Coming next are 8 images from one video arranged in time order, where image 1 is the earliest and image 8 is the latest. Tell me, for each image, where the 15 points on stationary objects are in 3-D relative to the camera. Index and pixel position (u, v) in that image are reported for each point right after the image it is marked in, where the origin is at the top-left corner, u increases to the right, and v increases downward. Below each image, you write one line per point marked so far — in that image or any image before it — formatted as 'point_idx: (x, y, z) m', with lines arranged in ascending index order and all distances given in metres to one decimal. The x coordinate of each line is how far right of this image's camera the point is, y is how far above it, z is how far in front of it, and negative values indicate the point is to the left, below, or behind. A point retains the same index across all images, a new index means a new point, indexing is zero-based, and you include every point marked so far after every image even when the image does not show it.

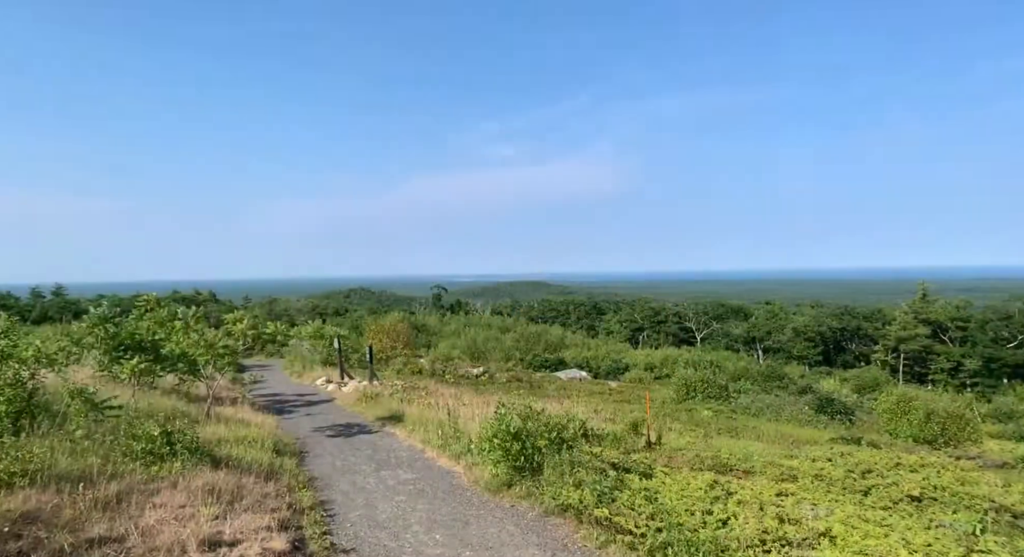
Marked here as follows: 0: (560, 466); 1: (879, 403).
0: (+0.7, -2.8, +12.2) m
1: (+7.2, -2.4, +15.8) m
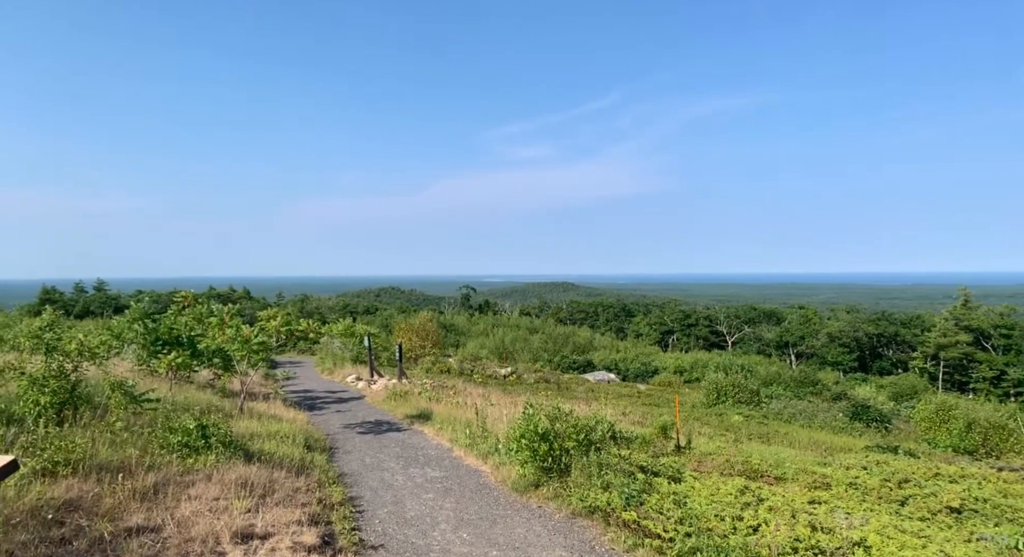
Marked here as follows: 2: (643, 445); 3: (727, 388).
0: (+1.1, -2.8, +12.2) m
1: (+7.8, -2.5, +15.5) m
2: (+2.2, -2.8, +13.8) m
3: (+4.7, -2.3, +17.4) m
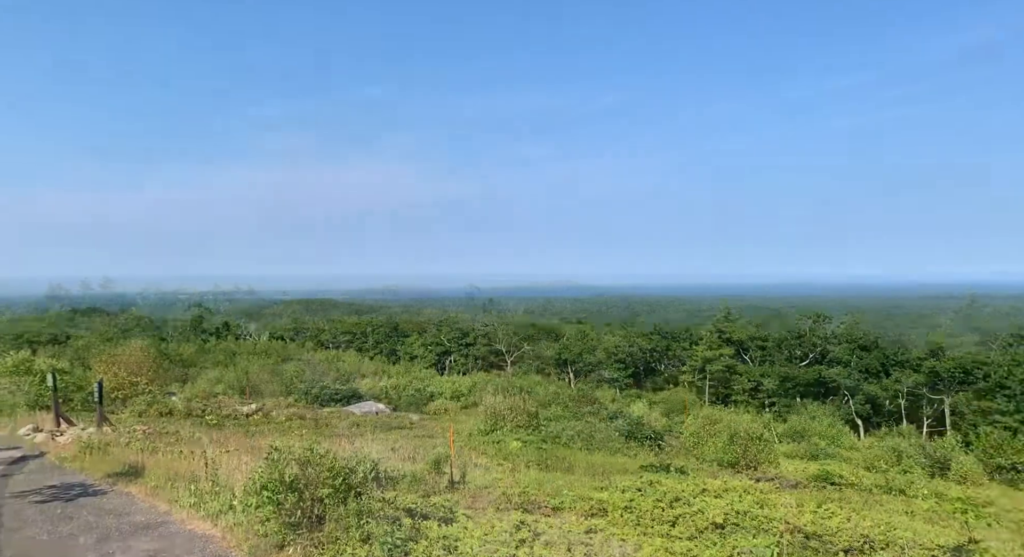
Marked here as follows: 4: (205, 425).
0: (-2.0, -2.9, +9.9) m
1: (+3.3, -2.8, +15.1) m
2: (-1.5, -3.0, +11.8) m
3: (-0.2, -2.6, +16.0) m
4: (-6.9, -3.2, +18.1) m
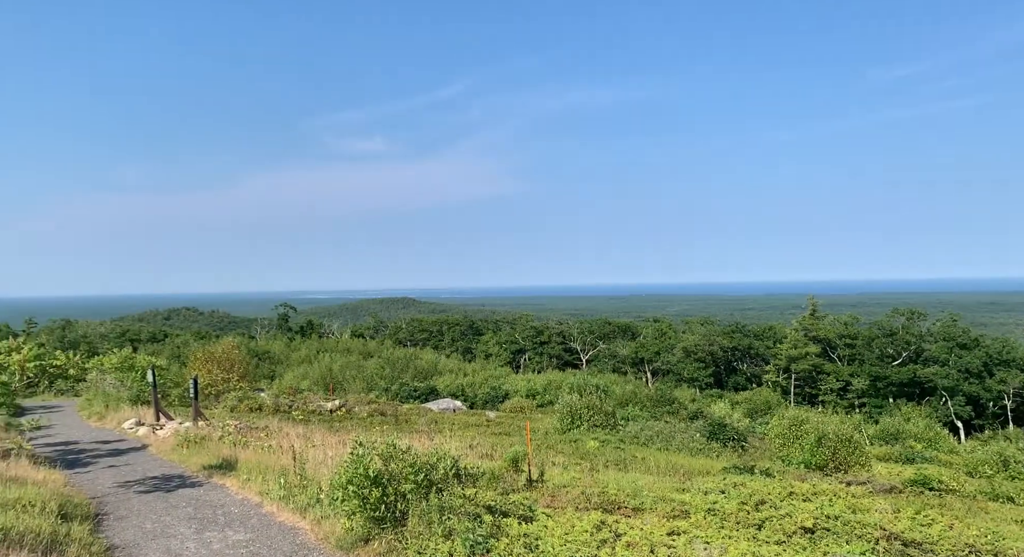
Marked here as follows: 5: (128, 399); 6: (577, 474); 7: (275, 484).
0: (-1.1, -2.9, +10.0) m
1: (+4.7, -2.7, +14.7) m
2: (-0.4, -3.0, +11.9) m
3: (+1.3, -2.6, +15.9) m
4: (-5.1, -3.3, +18.7) m
5: (-8.1, -2.6, +17.2) m
6: (+1.0, -3.1, +12.8) m
7: (-3.5, -3.0, +12.0) m
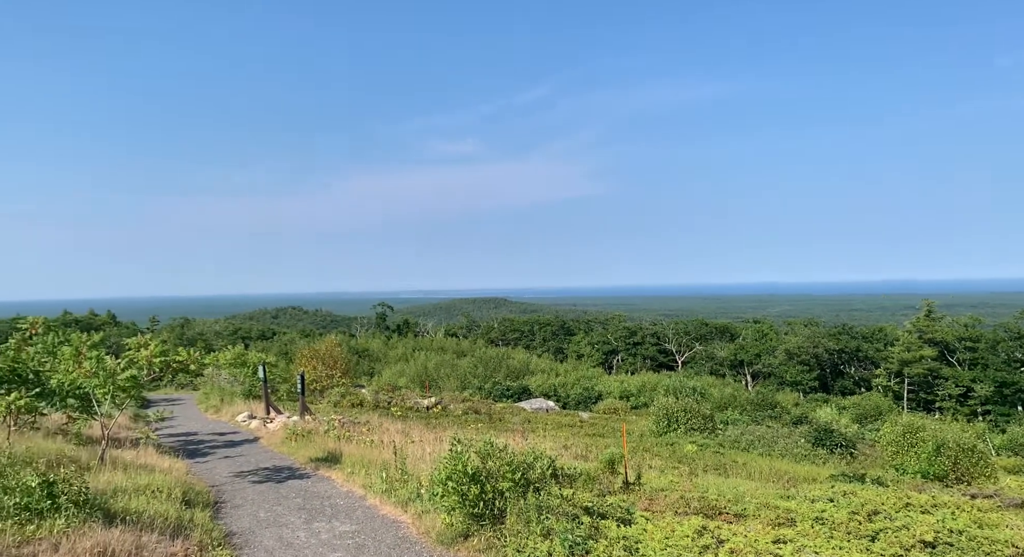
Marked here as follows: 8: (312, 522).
0: (+0.2, -2.9, +10.1) m
1: (+6.5, -2.7, +14.2) m
2: (+1.1, -3.0, +11.9) m
3: (+3.2, -2.6, +15.8) m
4: (-2.8, -3.3, +19.2) m
5: (-6.0, -2.6, +18.1) m
6: (+2.6, -3.1, +12.7) m
7: (-2.0, -3.0, +12.3) m
8: (-2.7, -3.3, +11.0) m
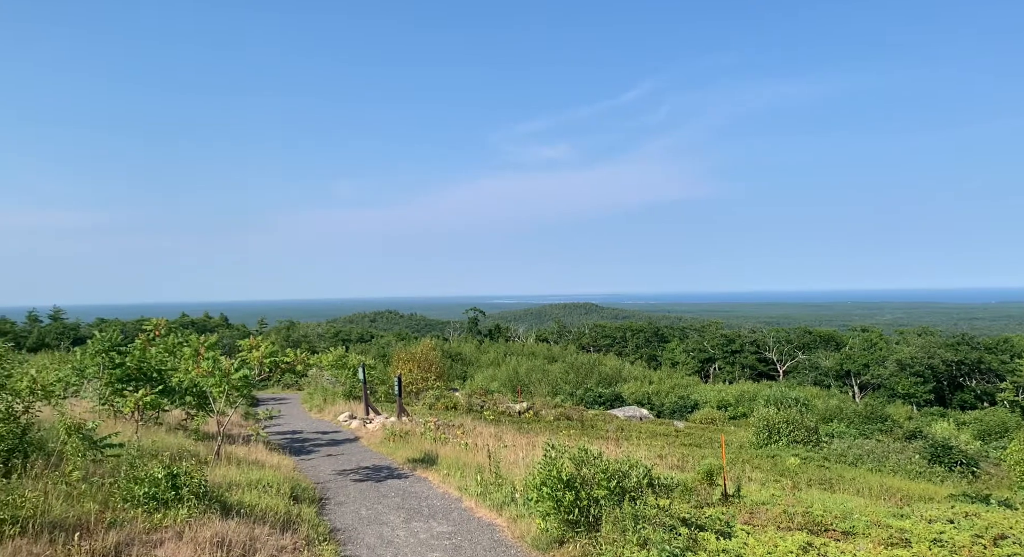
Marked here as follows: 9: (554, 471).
0: (+1.4, -3.0, +10.1) m
1: (+8.1, -2.9, +13.4) m
2: (+2.5, -3.1, +11.7) m
3: (+5.0, -2.7, +15.3) m
4: (-0.6, -3.4, +19.4) m
5: (-3.9, -2.7, +18.6) m
6: (+4.0, -3.2, +12.3) m
7: (-0.6, -3.1, +12.5) m
8: (-1.4, -3.3, +11.2) m
9: (+0.6, -2.5, +10.5) m
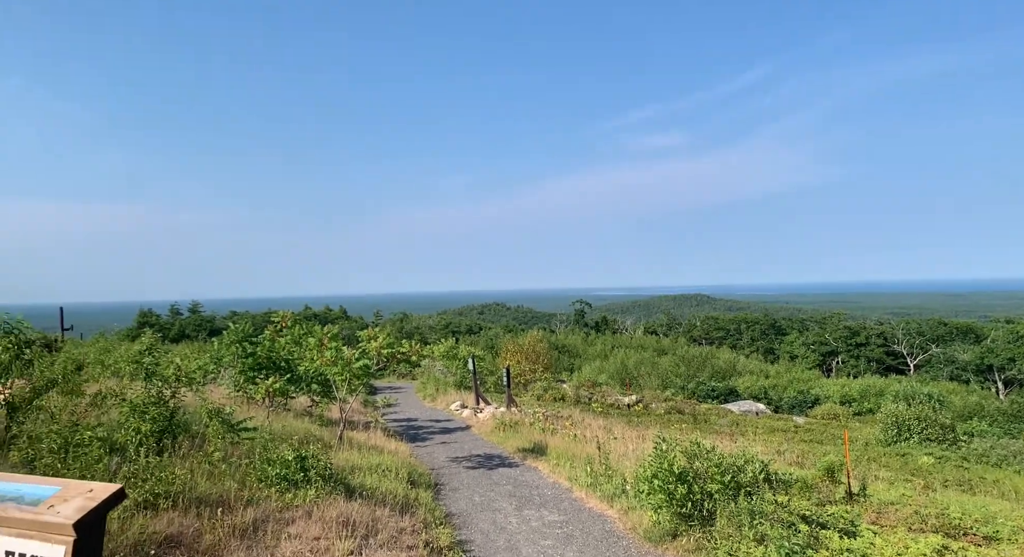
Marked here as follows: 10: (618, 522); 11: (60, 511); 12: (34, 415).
0: (+2.8, -2.9, +9.8) m
1: (+9.8, -2.7, +12.3) m
2: (+4.1, -2.9, +11.3) m
3: (+7.0, -2.5, +14.6) m
4: (+1.9, -3.2, +19.3) m
5: (-1.4, -2.5, +19.0) m
6: (+5.7, -3.0, +11.7) m
7: (+1.1, -2.9, +12.5) m
8: (+0.2, -3.2, +11.3) m
9: (+2.0, -2.3, +10.3) m
10: (+1.5, -3.2, +10.8) m
11: (-2.5, -1.3, +4.5) m
12: (-4.4, -1.3, +7.6) m
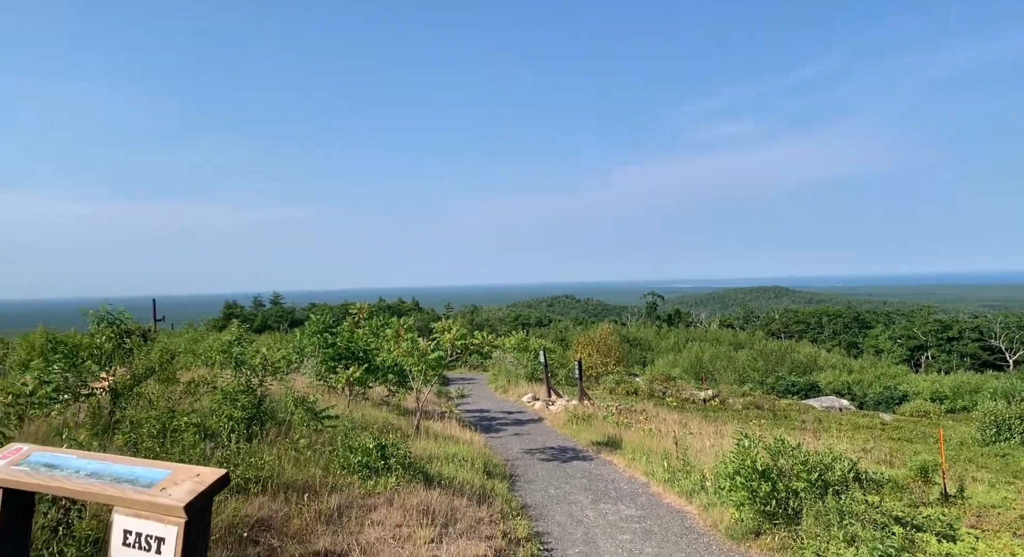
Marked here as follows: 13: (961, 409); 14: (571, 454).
0: (+3.7, -2.7, +9.4) m
1: (+10.9, -2.6, +11.3) m
2: (+5.1, -2.8, +10.8) m
3: (+8.3, -2.4, +13.8) m
4: (+3.6, -3.0, +19.0) m
5: (+0.3, -2.3, +18.9) m
6: (+6.8, -2.9, +11.1) m
7: (+2.3, -2.8, +12.2) m
8: (+1.2, -3.1, +11.1) m
9: (+3.0, -2.2, +10.0) m
10: (+2.5, -3.1, +10.5) m
11: (-1.9, -1.2, +4.5) m
12: (-3.6, -1.1, +7.7) m
13: (+10.4, -3.1, +19.1) m
14: (+1.0, -2.9, +13.6) m
